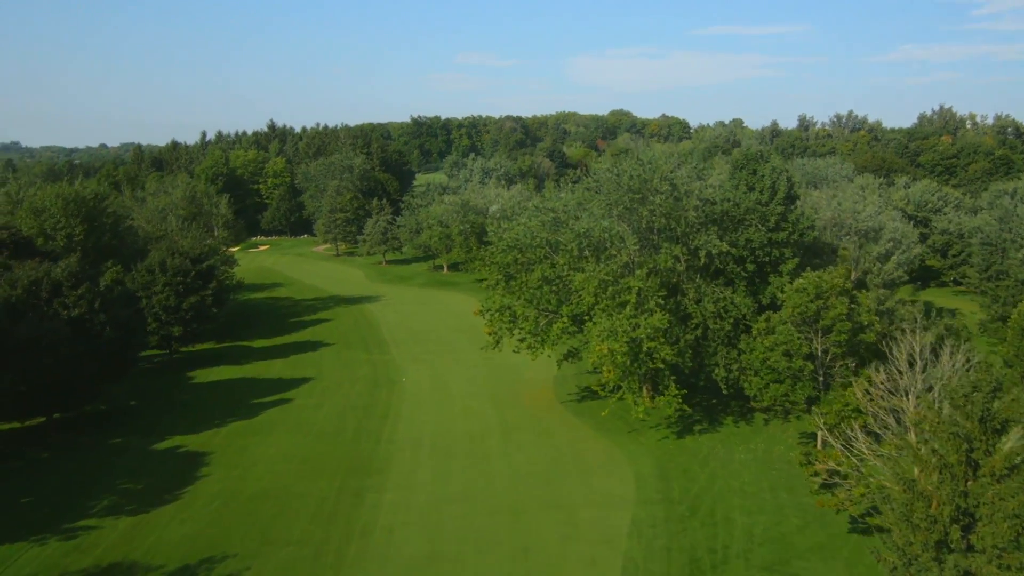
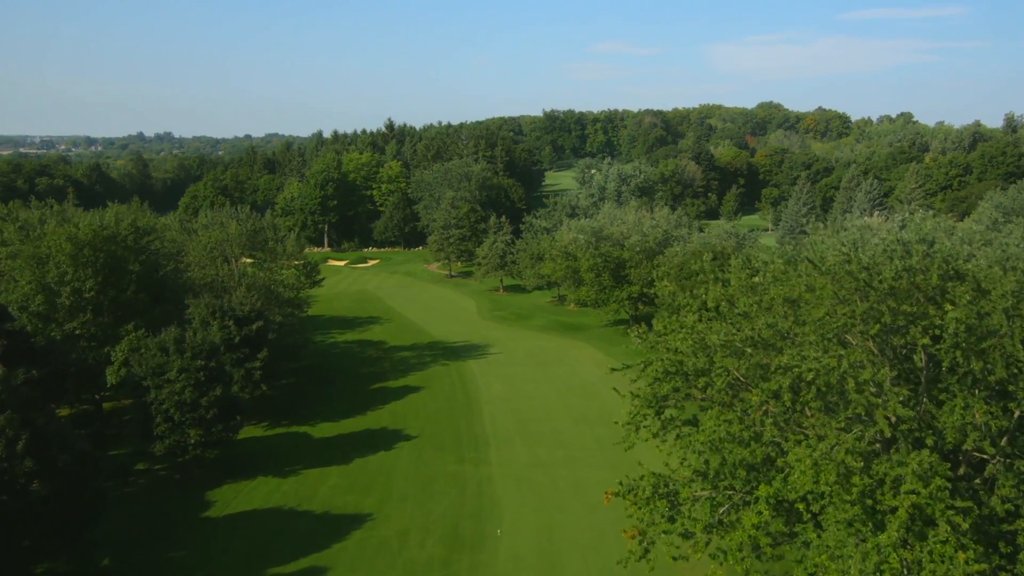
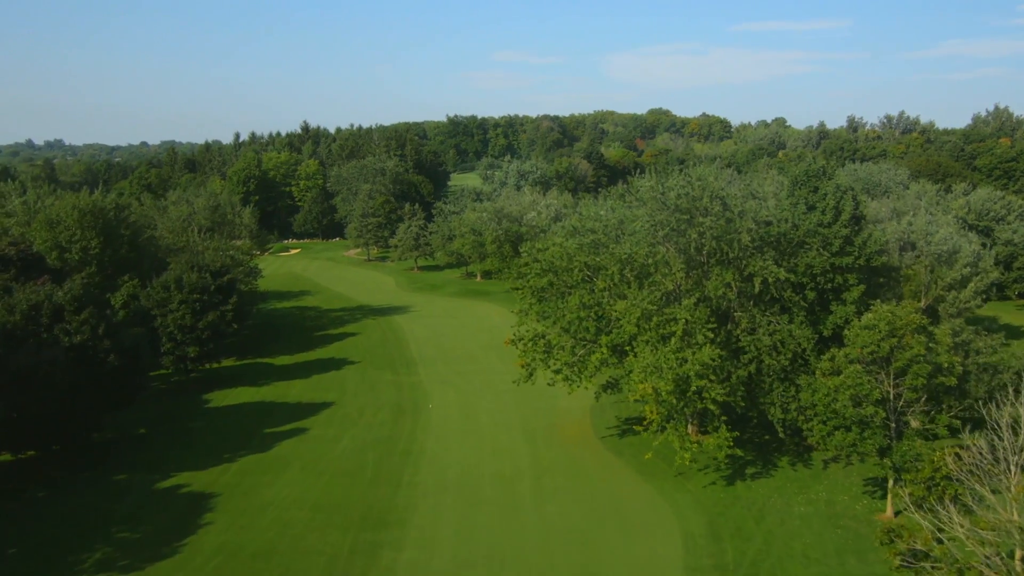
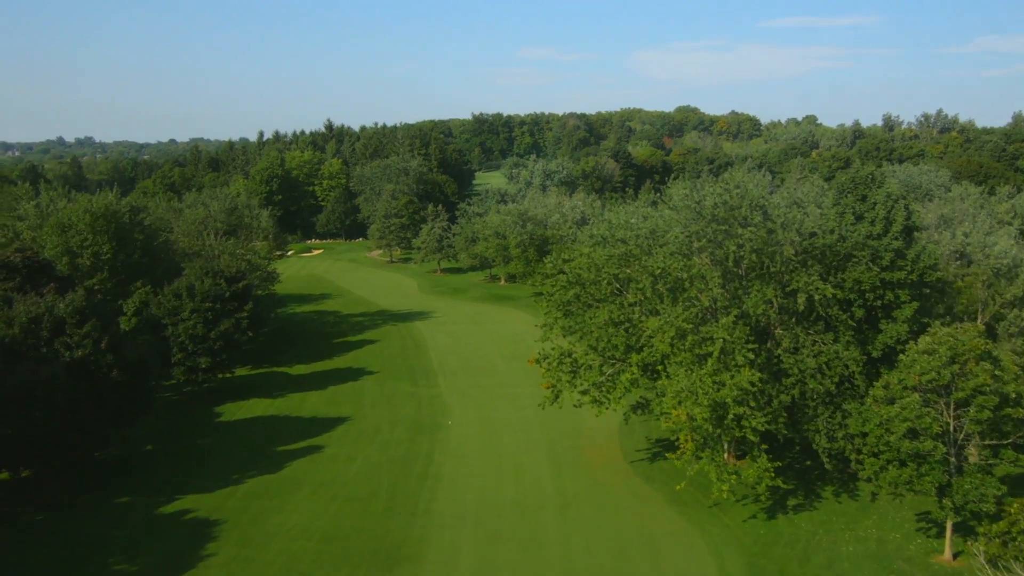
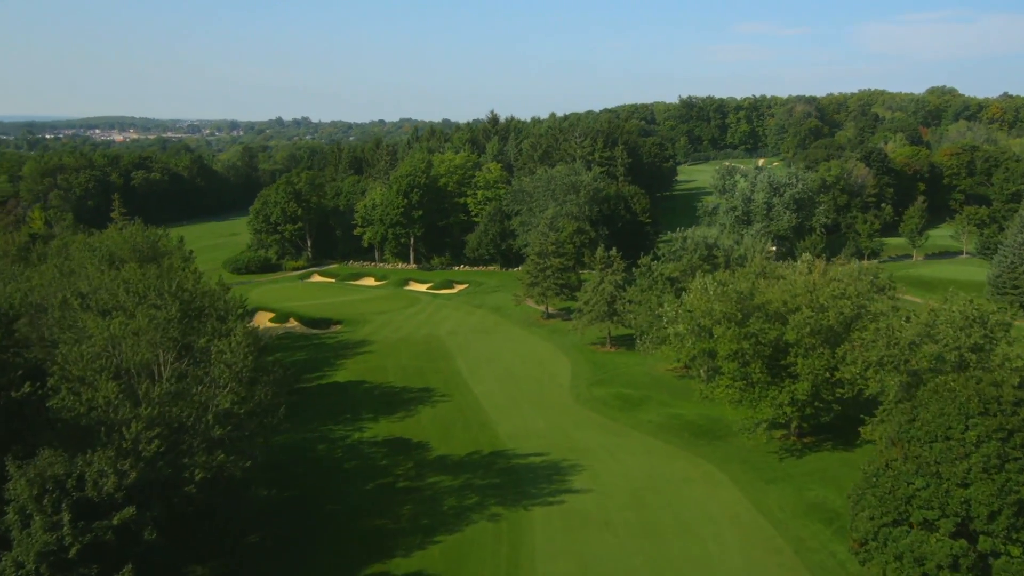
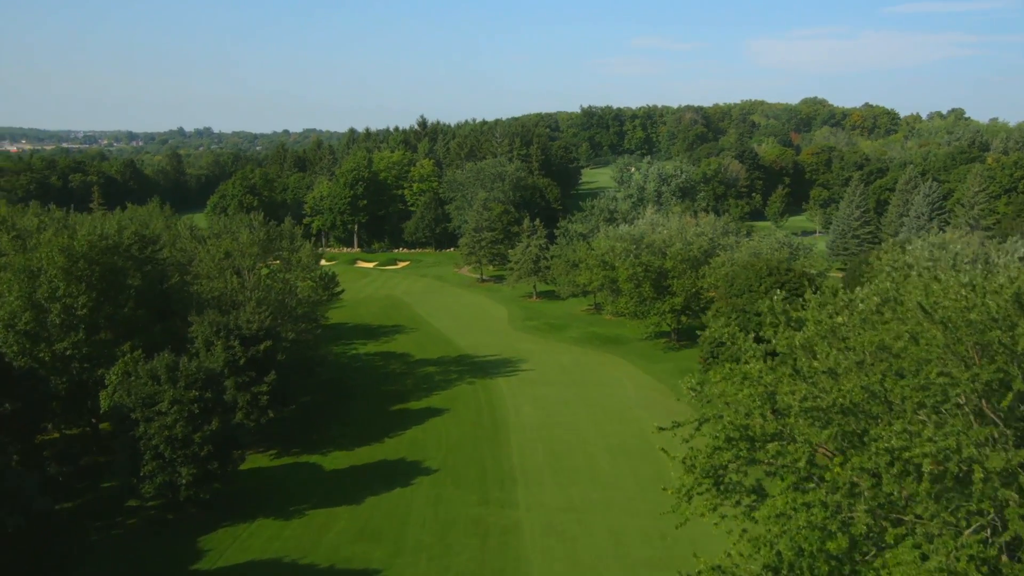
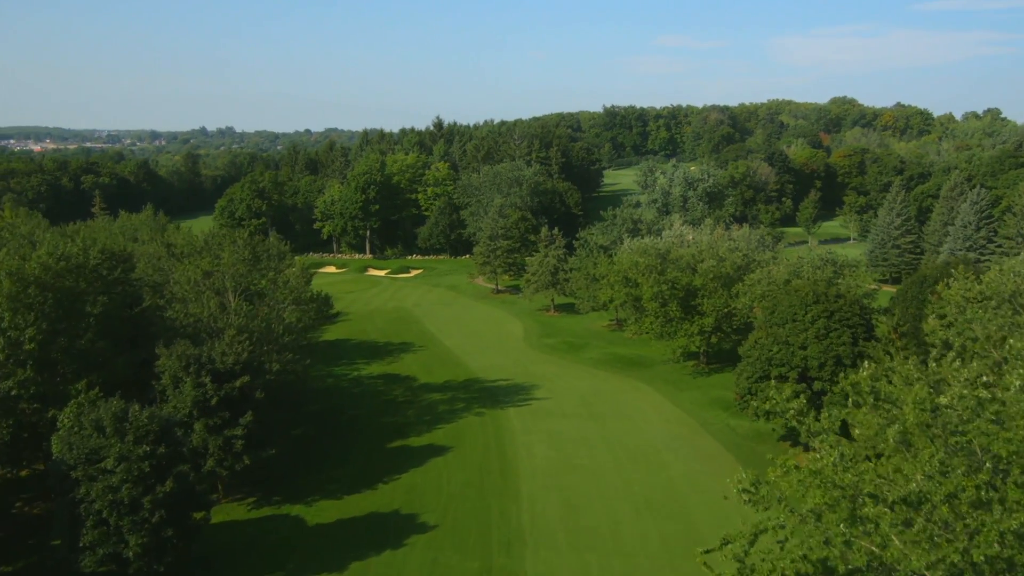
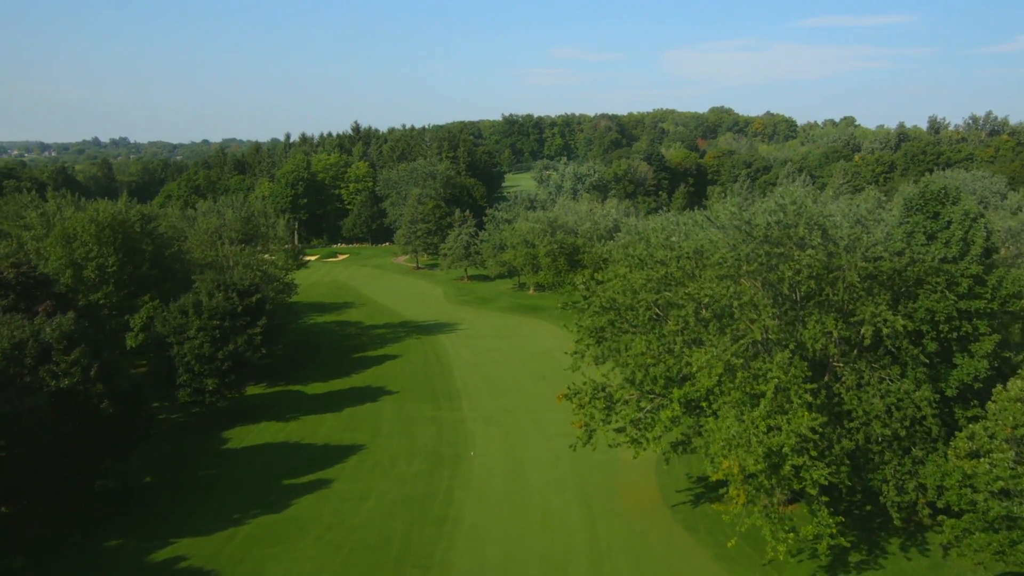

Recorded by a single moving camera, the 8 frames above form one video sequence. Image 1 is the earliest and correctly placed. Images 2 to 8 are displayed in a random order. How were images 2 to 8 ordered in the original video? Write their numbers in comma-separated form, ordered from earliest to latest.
3, 4, 8, 2, 6, 7, 5
